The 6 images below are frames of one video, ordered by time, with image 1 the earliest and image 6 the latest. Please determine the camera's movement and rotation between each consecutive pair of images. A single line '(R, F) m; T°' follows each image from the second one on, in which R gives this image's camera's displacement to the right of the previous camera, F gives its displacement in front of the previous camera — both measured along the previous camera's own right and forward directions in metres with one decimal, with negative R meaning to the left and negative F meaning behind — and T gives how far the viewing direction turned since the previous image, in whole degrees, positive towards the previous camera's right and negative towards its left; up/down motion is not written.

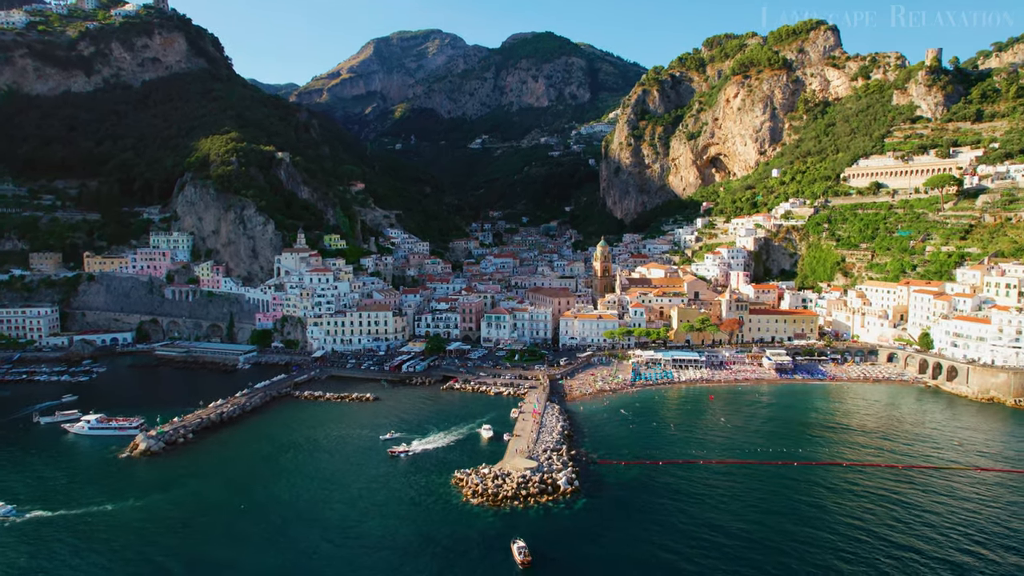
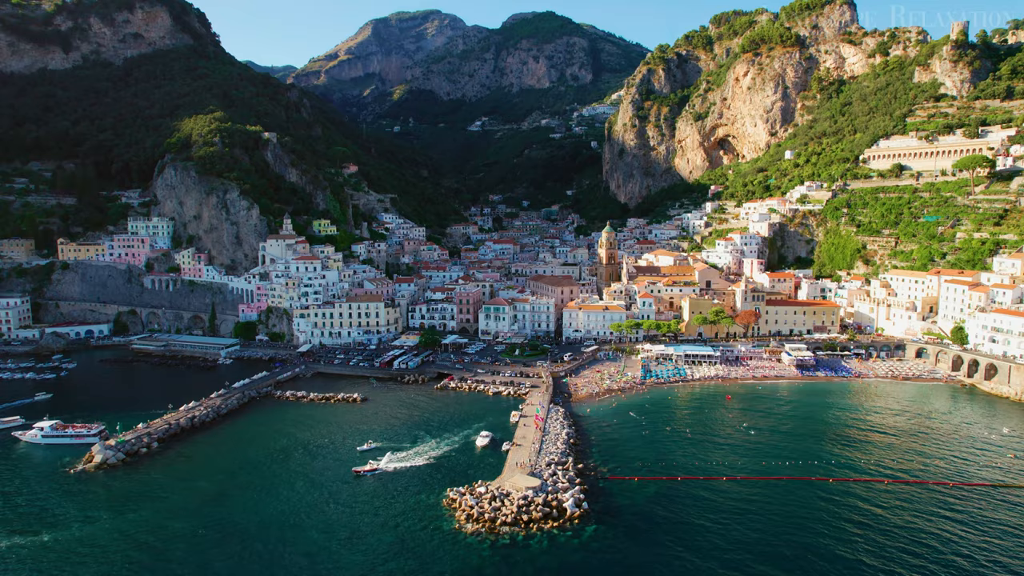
(0.0, +4.4) m; 0°
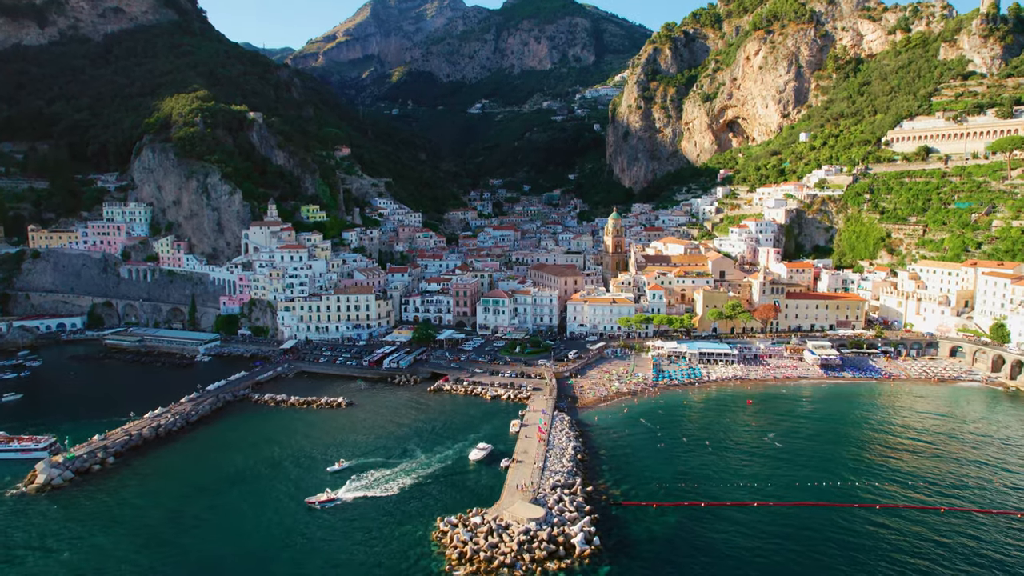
(0.0, +4.5) m; 0°
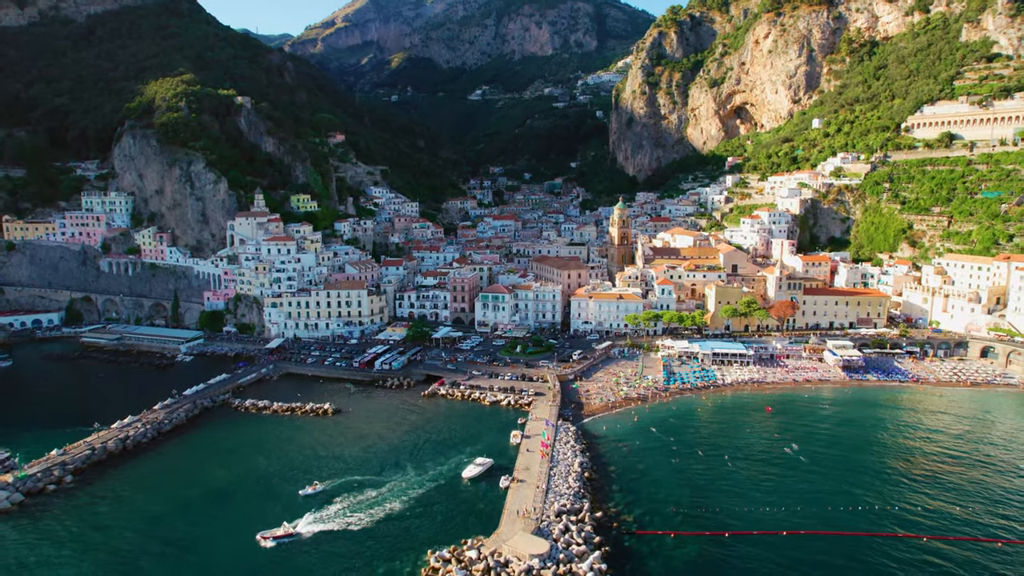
(0.0, +3.4) m; 0°
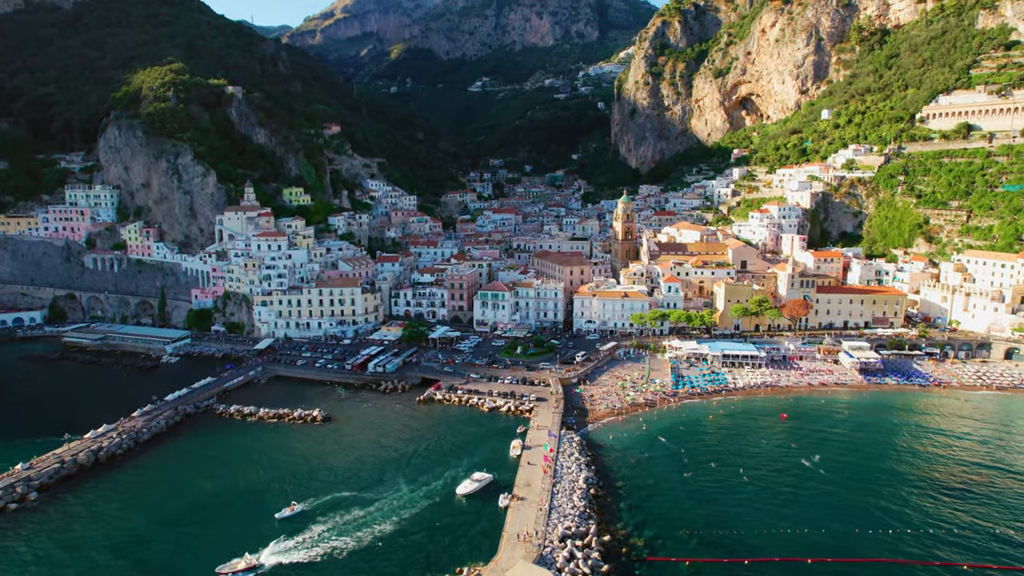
(0.0, +2.4) m; 0°
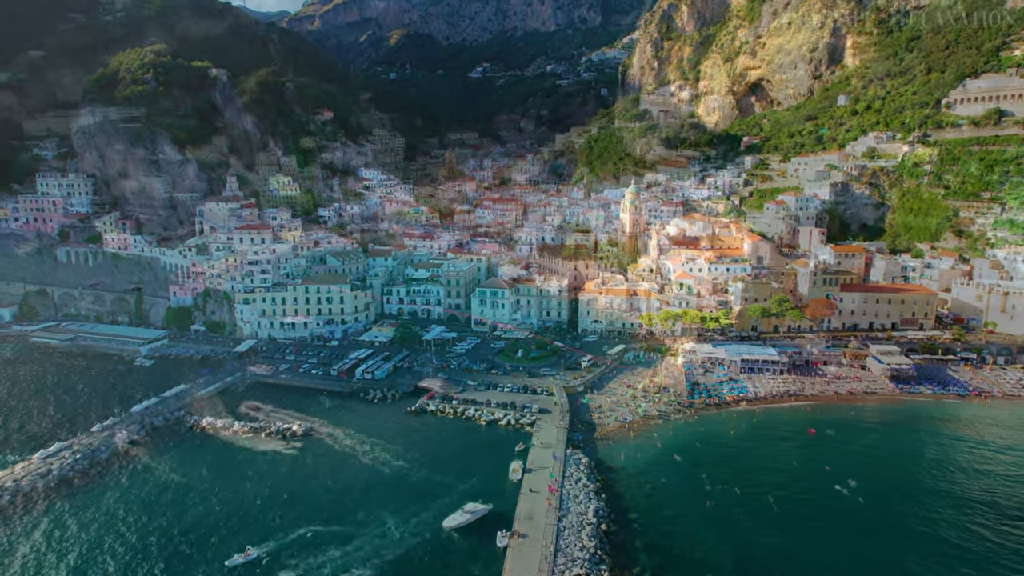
(0.0, +3.8) m; 0°
